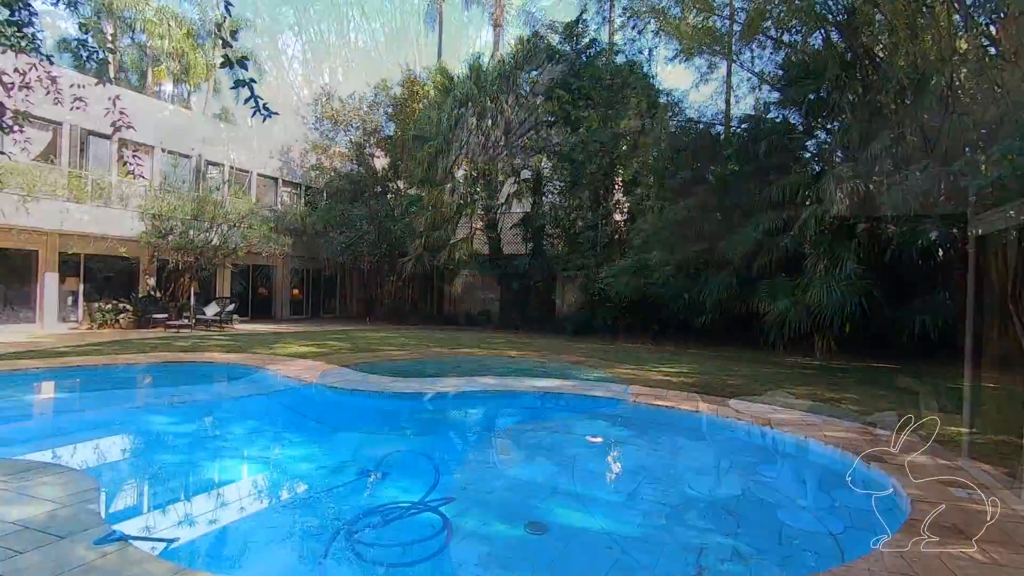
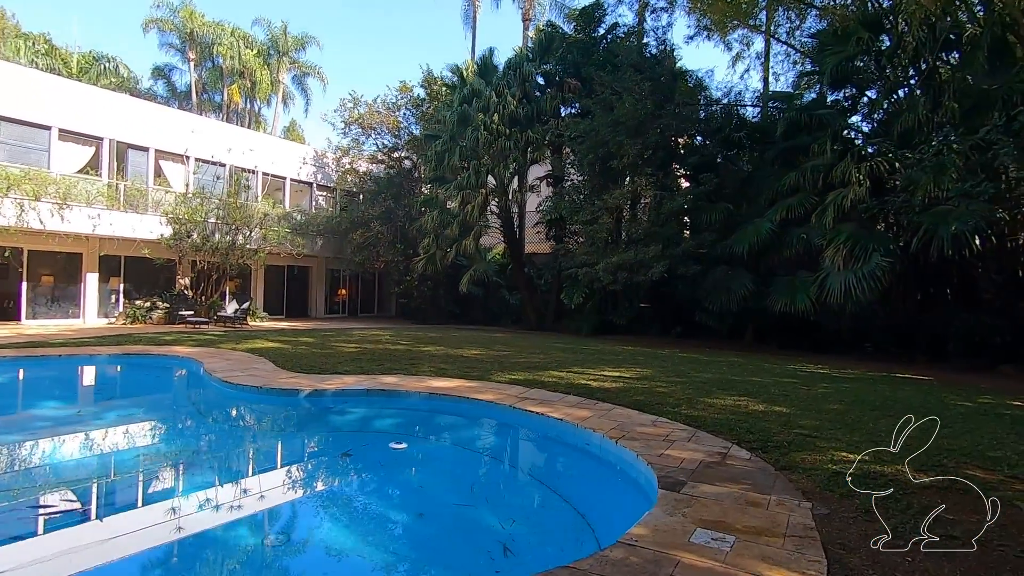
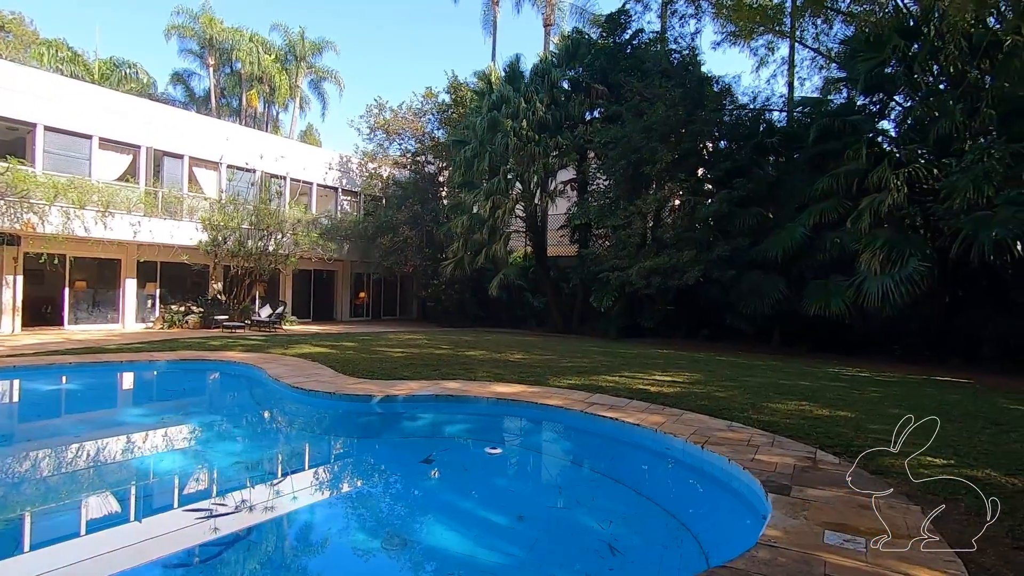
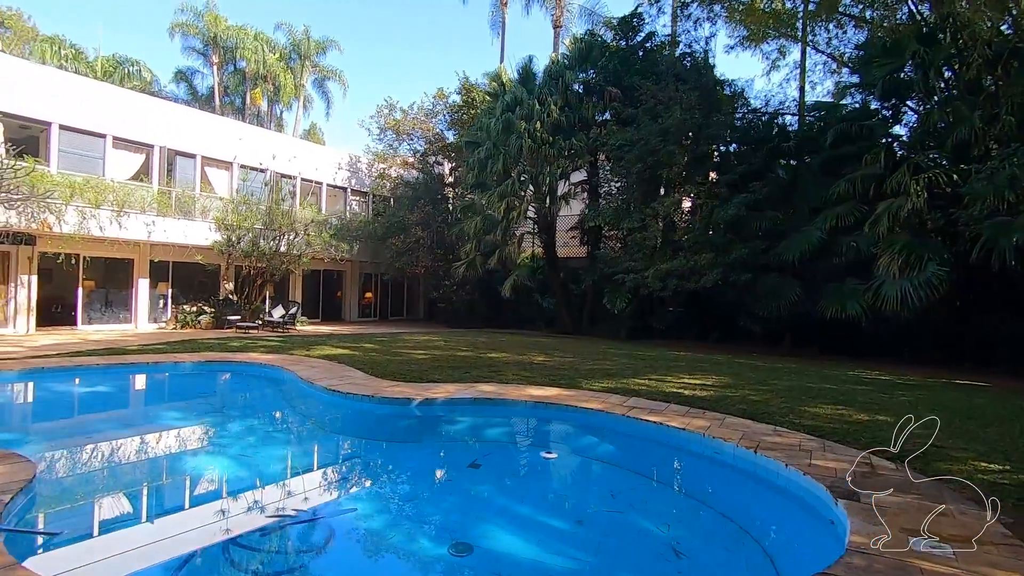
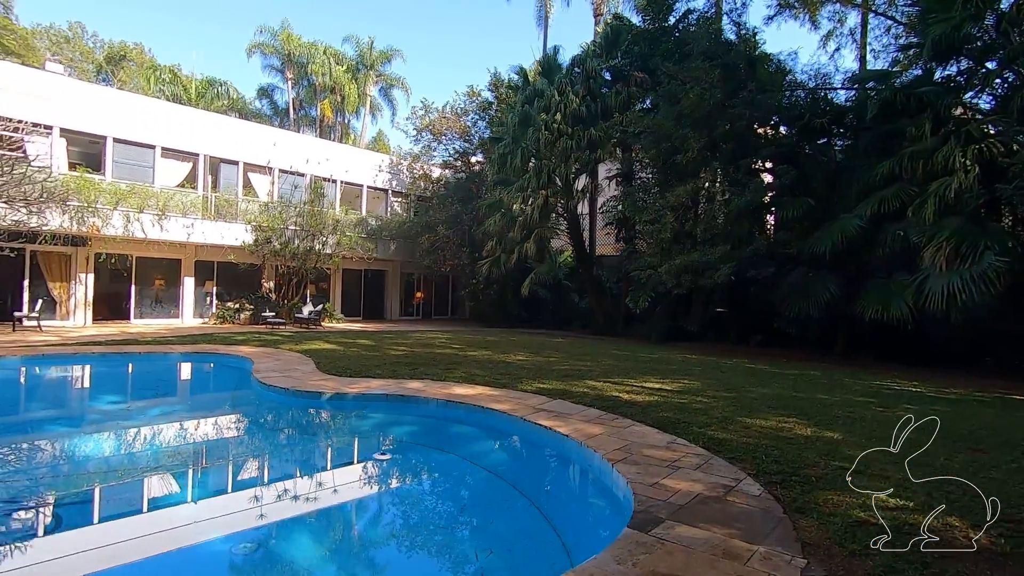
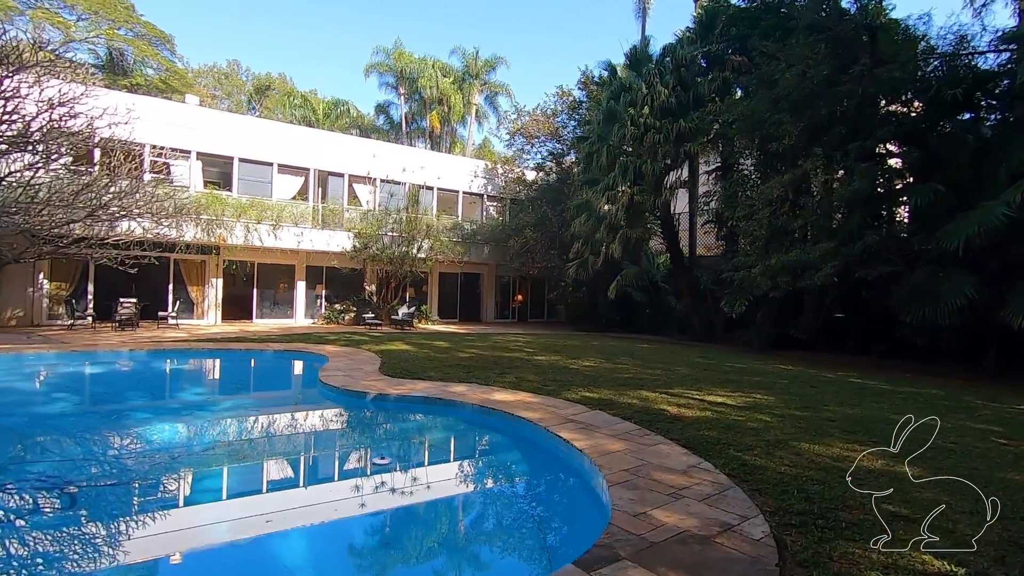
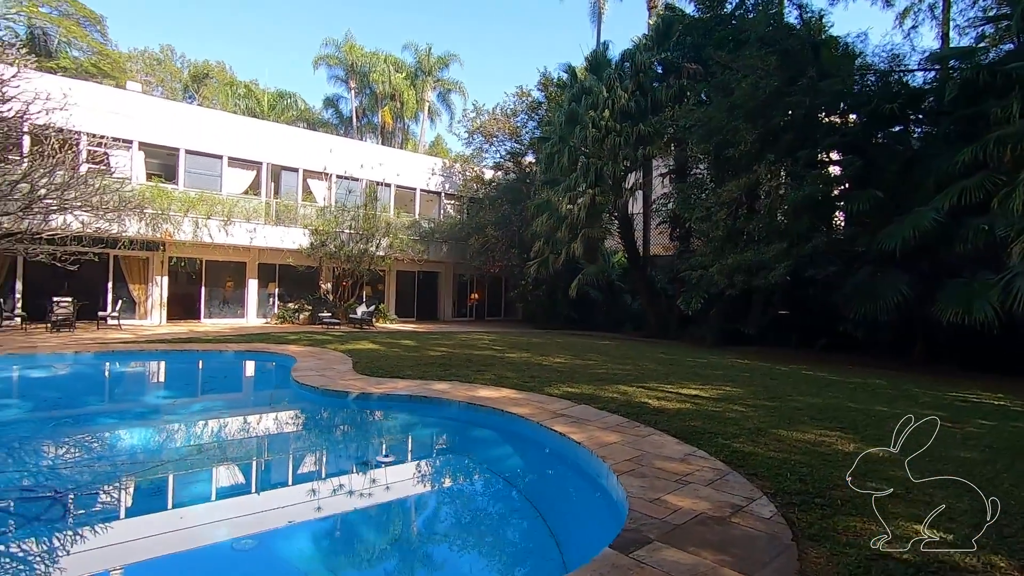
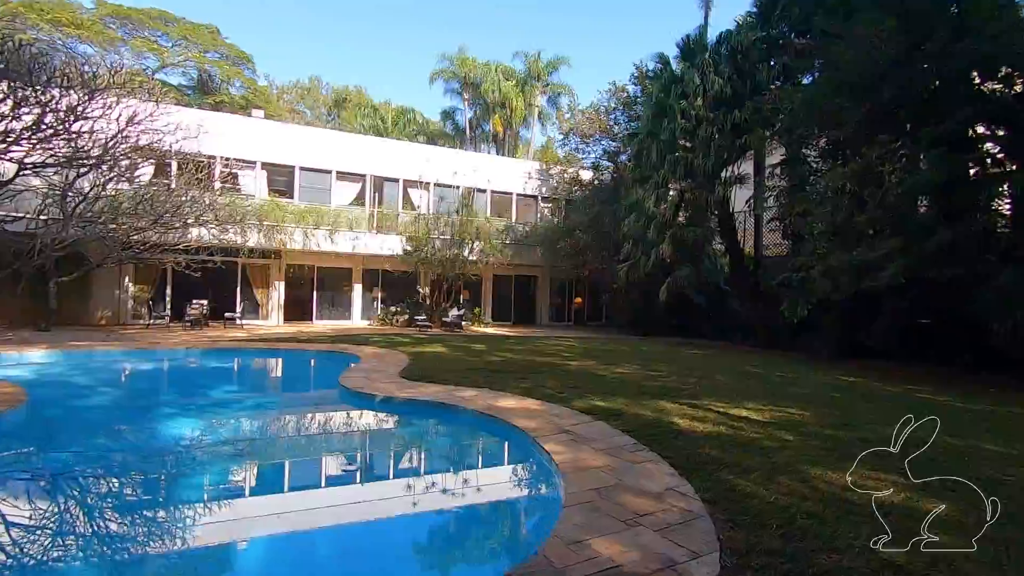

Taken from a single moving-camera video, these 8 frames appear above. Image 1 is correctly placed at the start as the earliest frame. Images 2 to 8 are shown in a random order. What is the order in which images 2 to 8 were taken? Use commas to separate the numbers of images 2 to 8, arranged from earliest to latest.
4, 3, 2, 5, 7, 6, 8
